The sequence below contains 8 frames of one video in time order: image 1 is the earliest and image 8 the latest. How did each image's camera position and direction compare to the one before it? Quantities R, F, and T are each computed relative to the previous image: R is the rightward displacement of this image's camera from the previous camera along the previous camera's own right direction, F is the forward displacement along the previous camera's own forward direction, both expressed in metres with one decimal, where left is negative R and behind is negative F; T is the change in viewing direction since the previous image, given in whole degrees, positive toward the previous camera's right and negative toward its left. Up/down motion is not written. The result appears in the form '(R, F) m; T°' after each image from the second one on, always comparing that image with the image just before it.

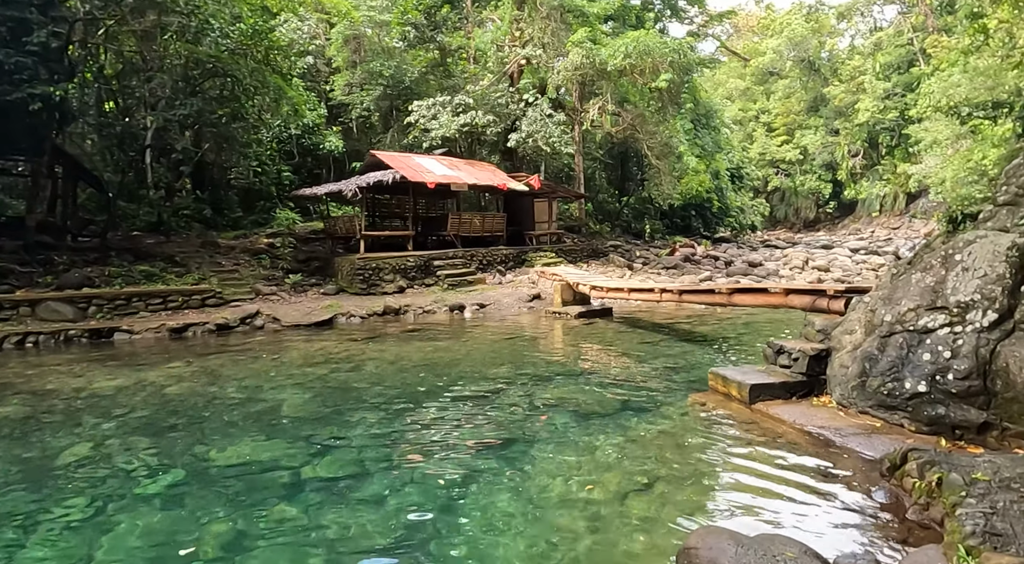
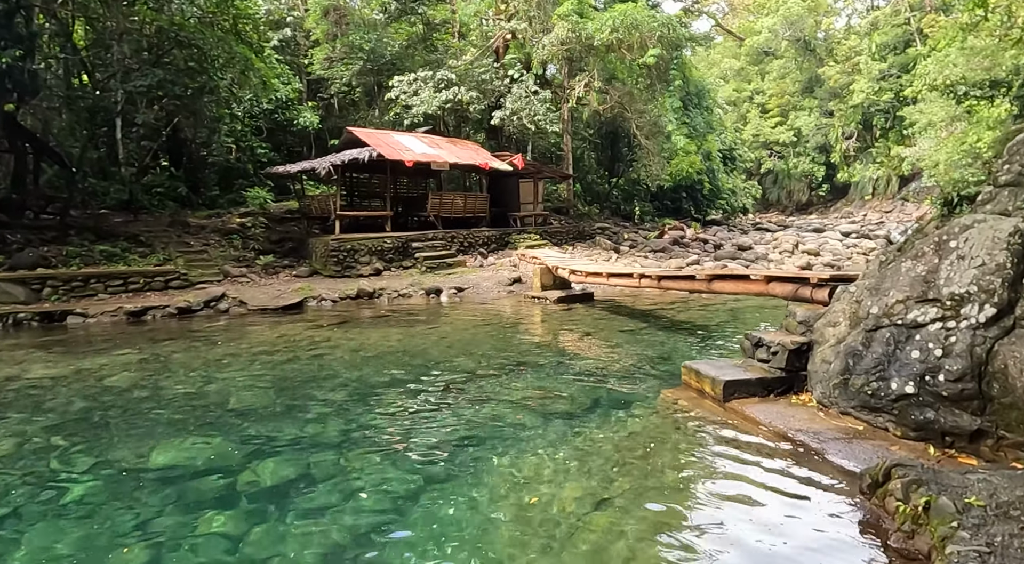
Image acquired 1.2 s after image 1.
(+0.3, +0.5) m; +1°
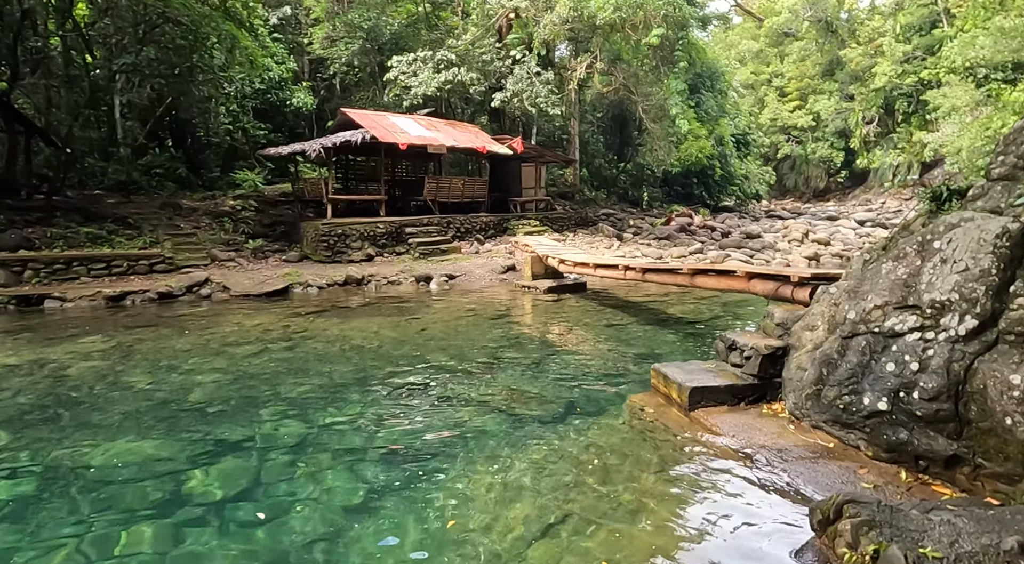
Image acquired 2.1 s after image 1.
(+0.5, +0.4) m; -1°
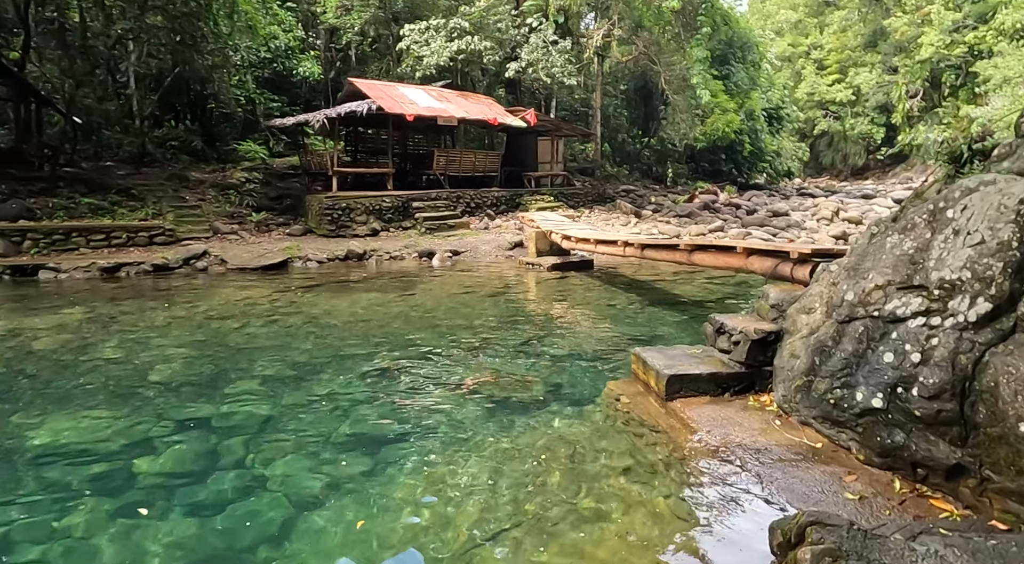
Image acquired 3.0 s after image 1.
(+0.5, +0.5) m; -3°
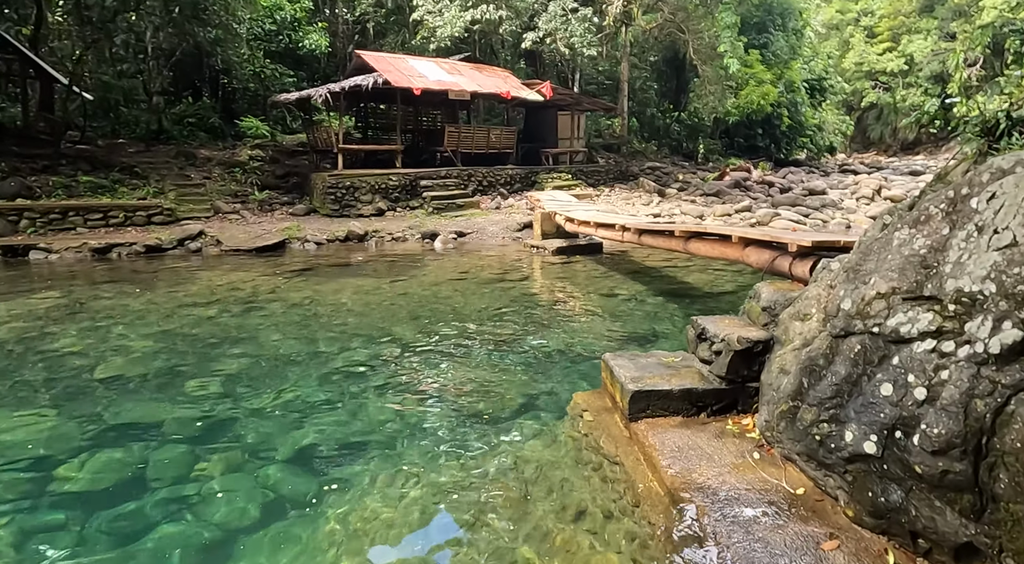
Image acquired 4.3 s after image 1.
(+0.6, +0.7) m; -3°
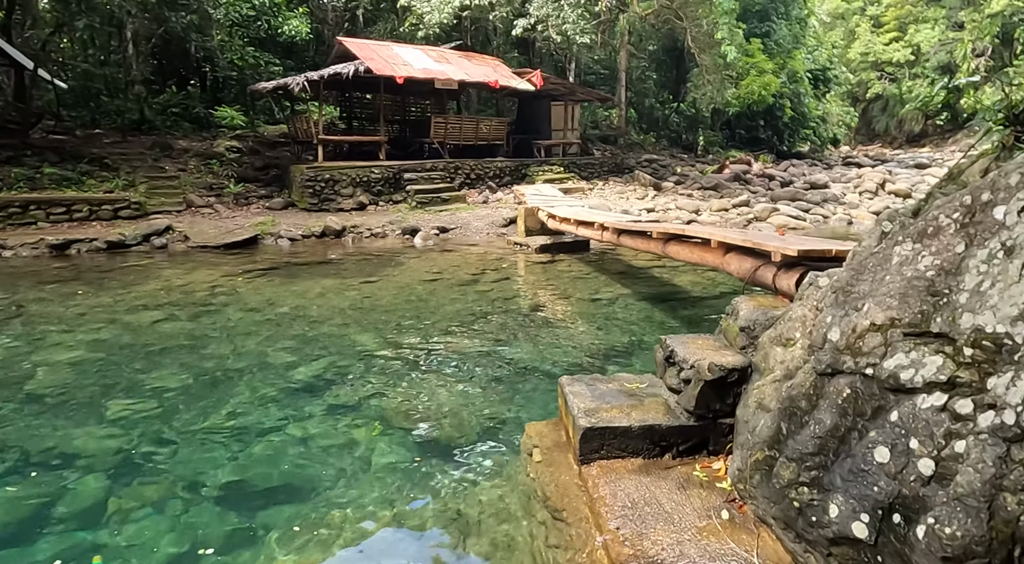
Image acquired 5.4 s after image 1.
(+0.3, +0.6) m; 0°
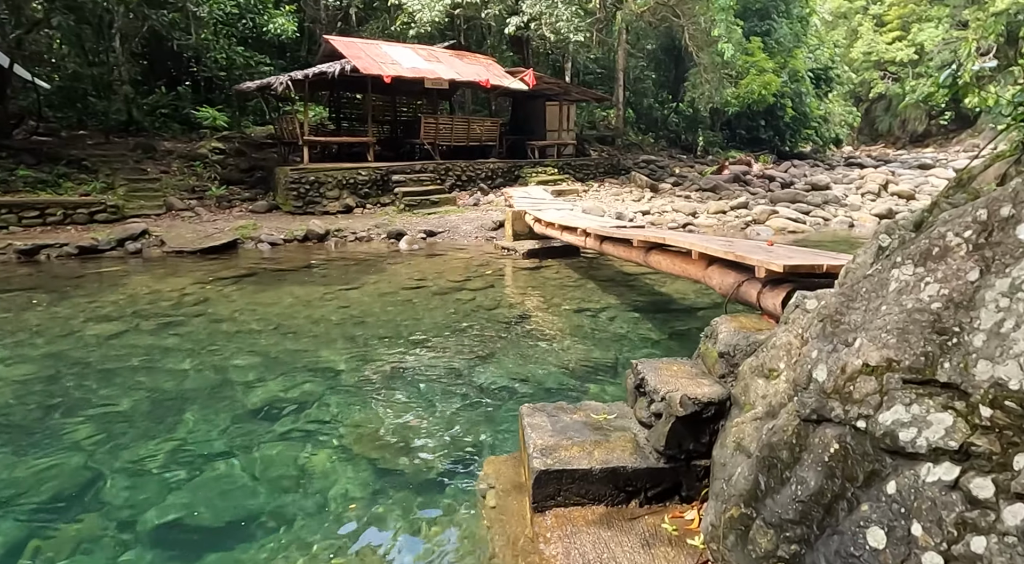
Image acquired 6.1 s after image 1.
(+0.2, +0.4) m; 0°
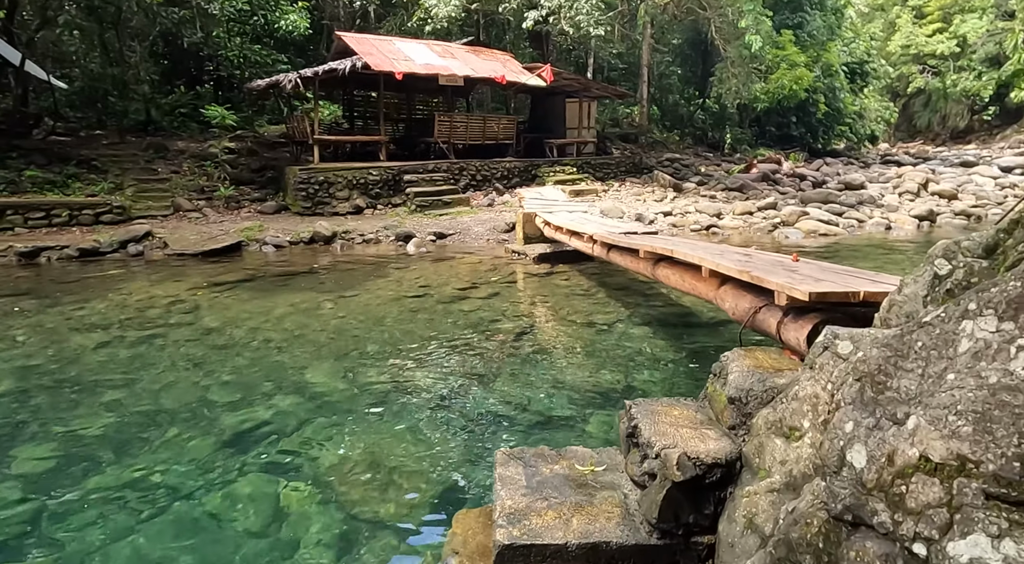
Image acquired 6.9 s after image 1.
(+0.2, +0.5) m; -2°
